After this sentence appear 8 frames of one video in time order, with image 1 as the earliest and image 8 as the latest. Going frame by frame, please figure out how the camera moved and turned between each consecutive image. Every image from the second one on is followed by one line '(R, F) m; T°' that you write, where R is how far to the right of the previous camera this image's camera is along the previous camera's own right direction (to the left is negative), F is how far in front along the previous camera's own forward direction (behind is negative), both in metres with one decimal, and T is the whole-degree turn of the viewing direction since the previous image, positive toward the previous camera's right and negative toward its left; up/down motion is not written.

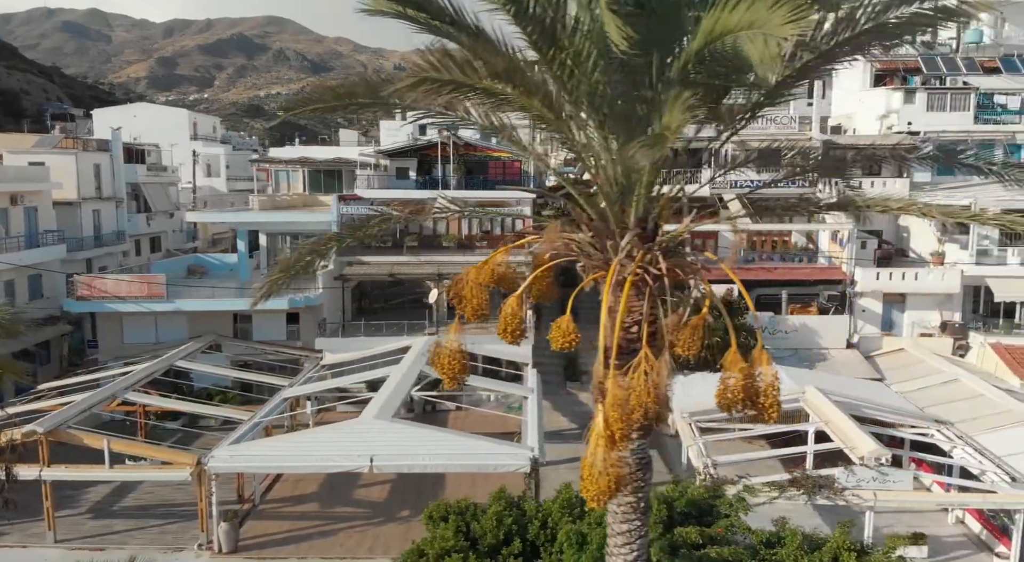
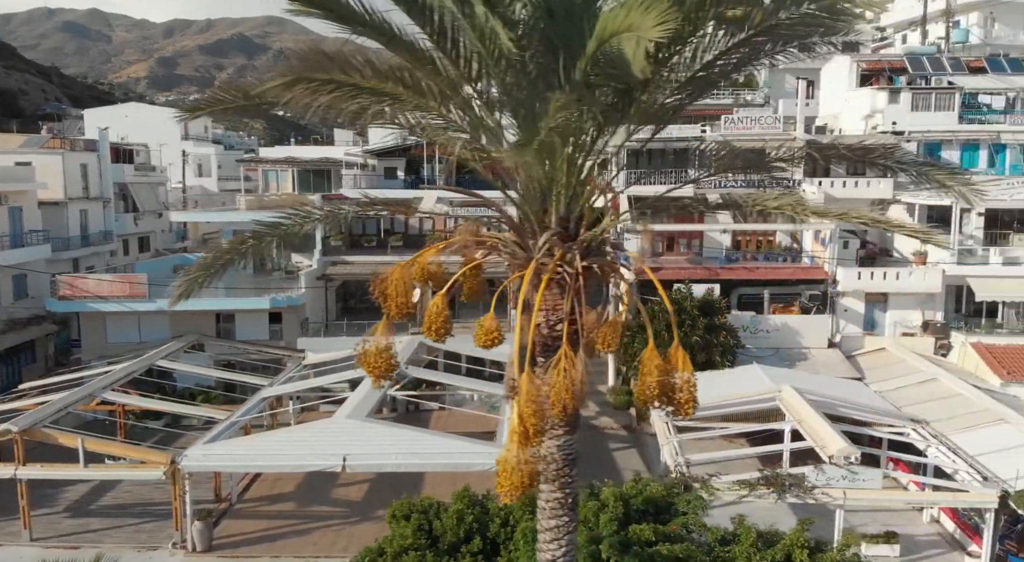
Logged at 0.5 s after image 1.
(+0.5, 0.0) m; 0°
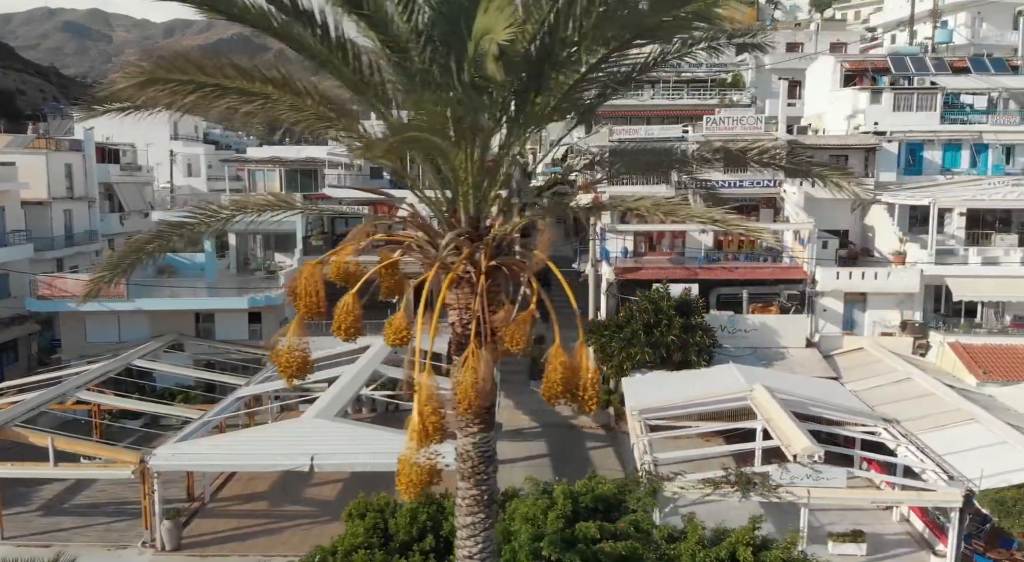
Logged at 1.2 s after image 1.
(+0.6, 0.0) m; 0°
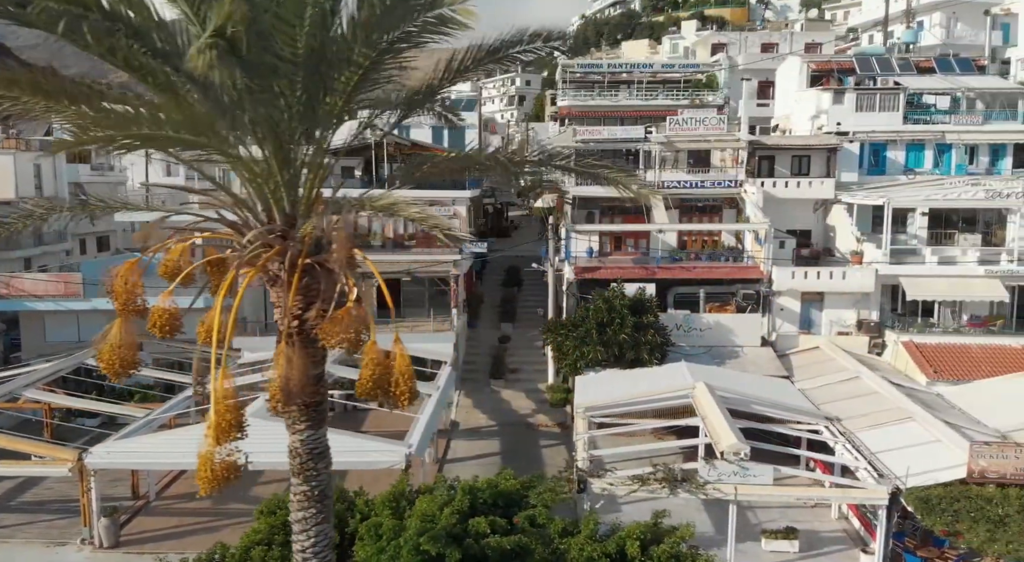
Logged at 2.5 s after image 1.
(+1.2, -0.1) m; 0°
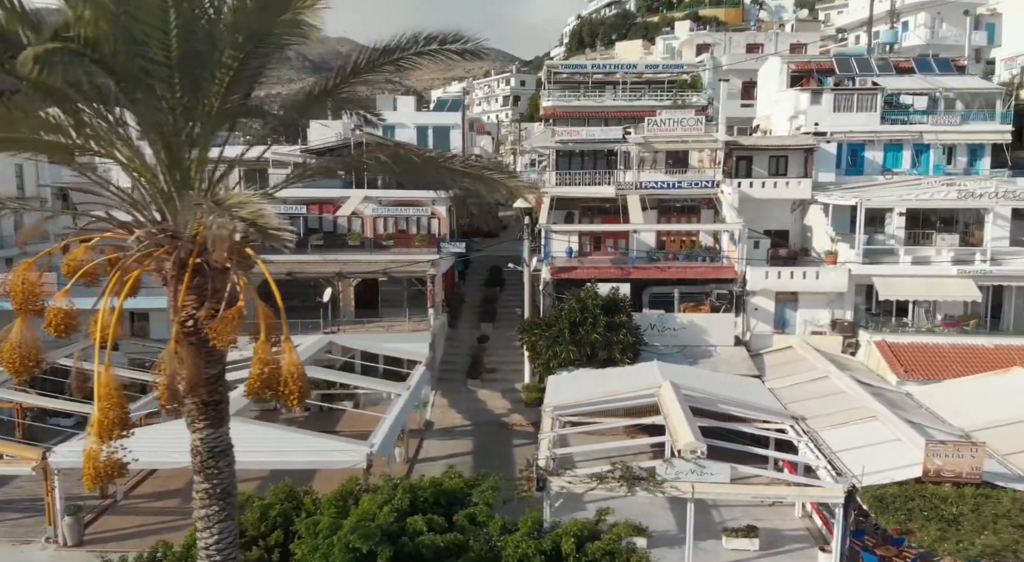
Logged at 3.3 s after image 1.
(+0.7, -0.1) m; 0°
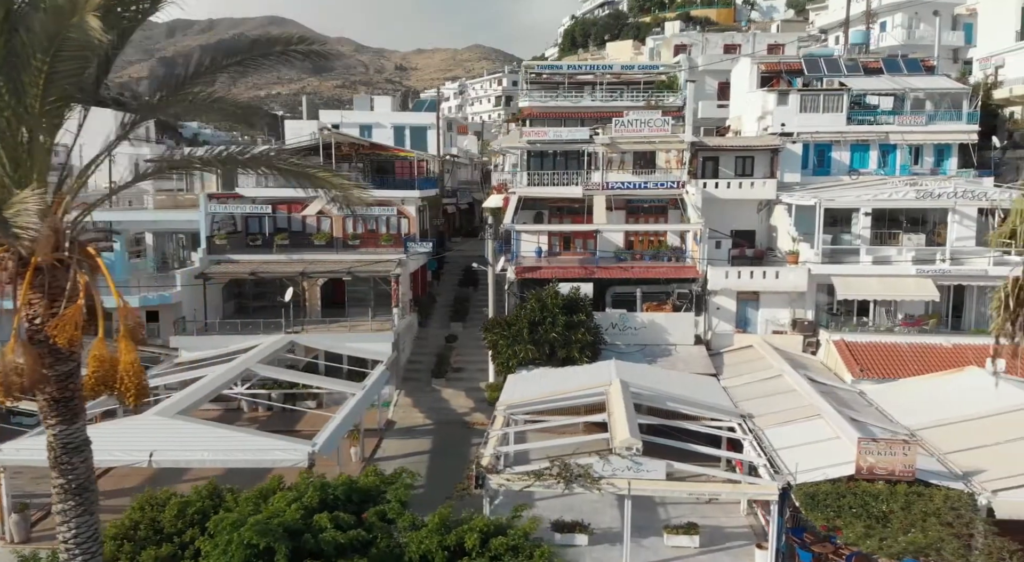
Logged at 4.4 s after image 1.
(+1.1, -0.1) m; 0°
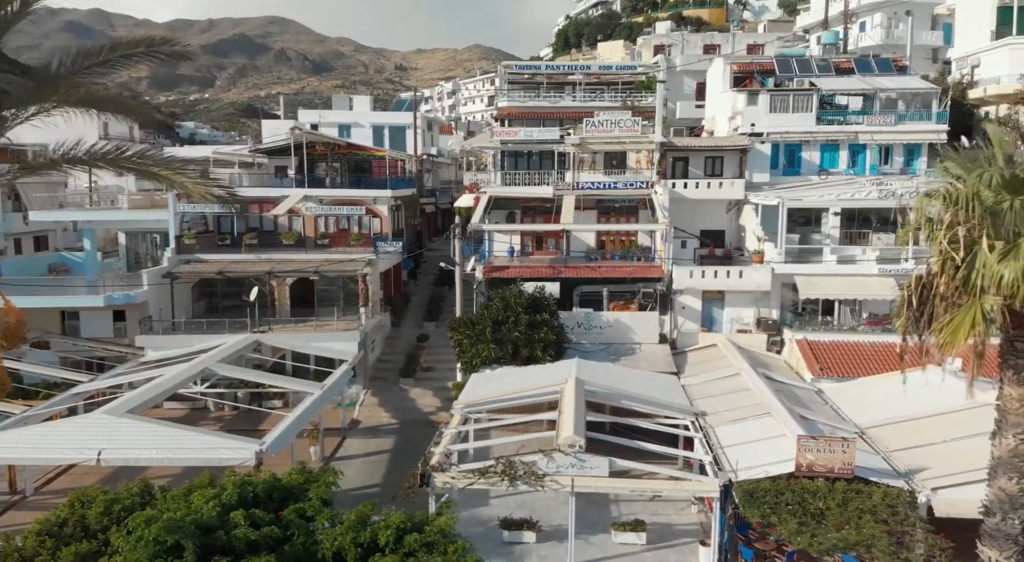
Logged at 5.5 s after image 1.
(+1.0, -0.1) m; 0°
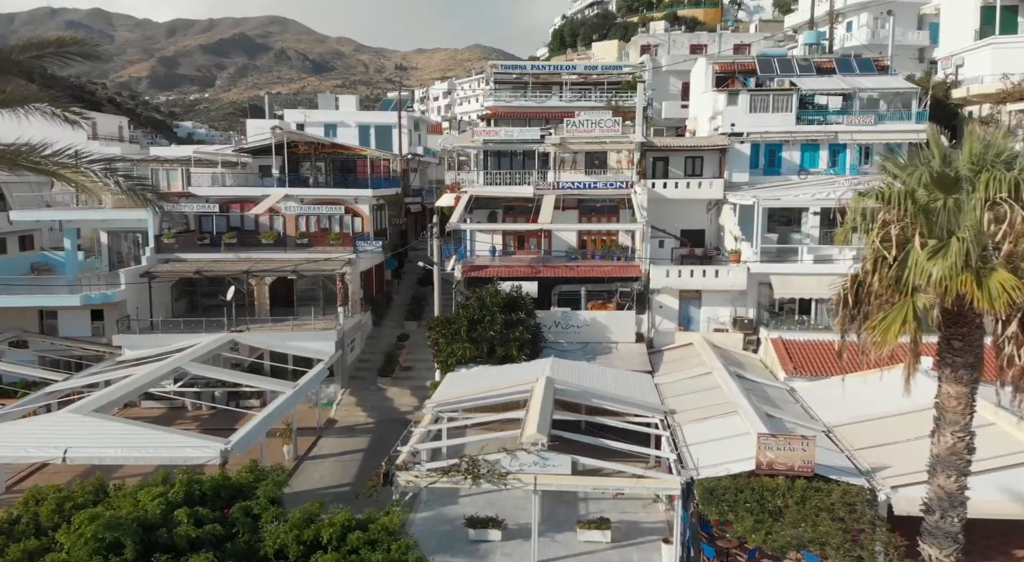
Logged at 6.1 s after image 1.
(+0.7, -0.1) m; 0°
